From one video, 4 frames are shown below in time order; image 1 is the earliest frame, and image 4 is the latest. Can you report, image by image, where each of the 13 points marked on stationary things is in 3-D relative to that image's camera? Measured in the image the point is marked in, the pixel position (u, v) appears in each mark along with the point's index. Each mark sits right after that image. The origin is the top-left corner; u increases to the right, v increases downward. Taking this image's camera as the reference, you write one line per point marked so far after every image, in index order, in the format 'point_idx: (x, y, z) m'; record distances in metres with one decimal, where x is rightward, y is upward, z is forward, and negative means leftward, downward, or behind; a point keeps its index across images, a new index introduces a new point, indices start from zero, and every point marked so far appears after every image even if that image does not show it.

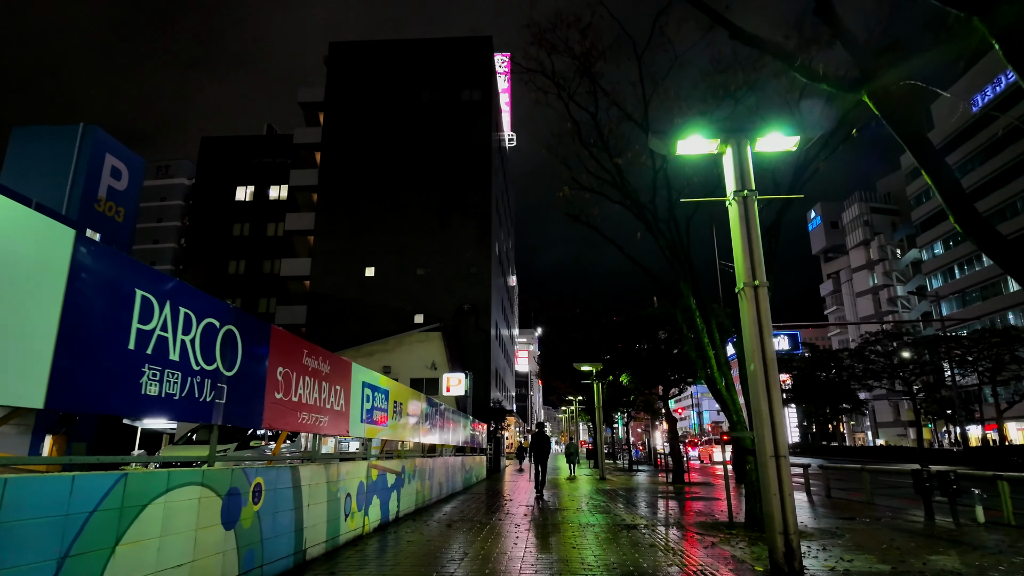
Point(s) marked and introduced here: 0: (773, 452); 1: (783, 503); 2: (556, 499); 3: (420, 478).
0: (+2.2, -1.4, +4.9) m
1: (+2.3, -1.8, +4.8) m
2: (+1.0, -5.0, +13.4) m
3: (-1.6, -3.3, +10.0) m
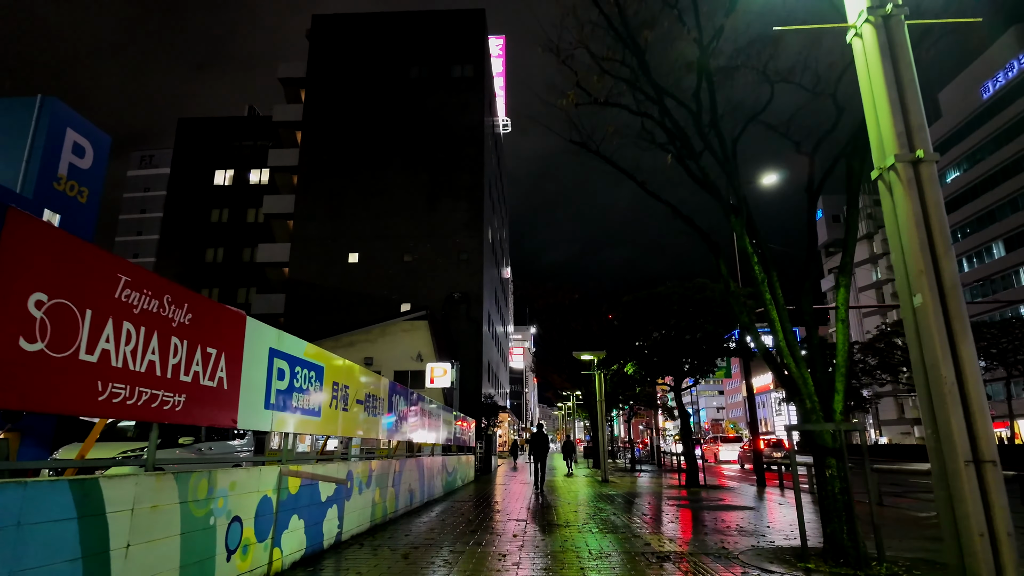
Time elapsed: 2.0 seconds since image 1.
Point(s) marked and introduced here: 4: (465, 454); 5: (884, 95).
0: (+2.1, -0.8, +2.6) m
1: (+2.1, -1.2, +2.5) m
2: (+0.8, -4.3, +11.2) m
3: (-1.8, -2.7, +7.7) m
4: (-1.4, -5.2, +17.9) m
5: (+2.0, +1.1, +3.1) m
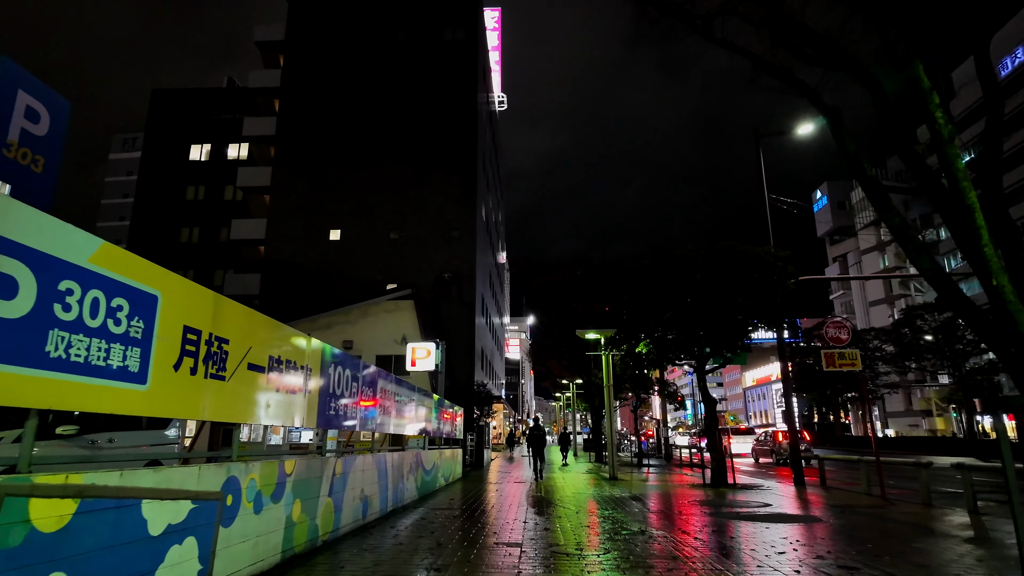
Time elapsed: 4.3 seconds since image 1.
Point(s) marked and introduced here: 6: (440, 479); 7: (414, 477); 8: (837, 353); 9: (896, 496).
0: (+2.0, -0.1, +0.1) m
1: (+2.0, -0.5, 0.0) m
2: (+0.6, -3.5, +8.6) m
3: (-1.9, -1.9, +5.1) m
4: (-1.6, -4.3, +15.4) m
5: (+2.0, +1.8, +0.6) m
6: (-1.6, -4.3, +12.8) m
7: (-1.7, -3.4, +10.3) m
8: (+6.8, -1.4, +12.0) m
9: (+7.6, -4.1, +11.3) m
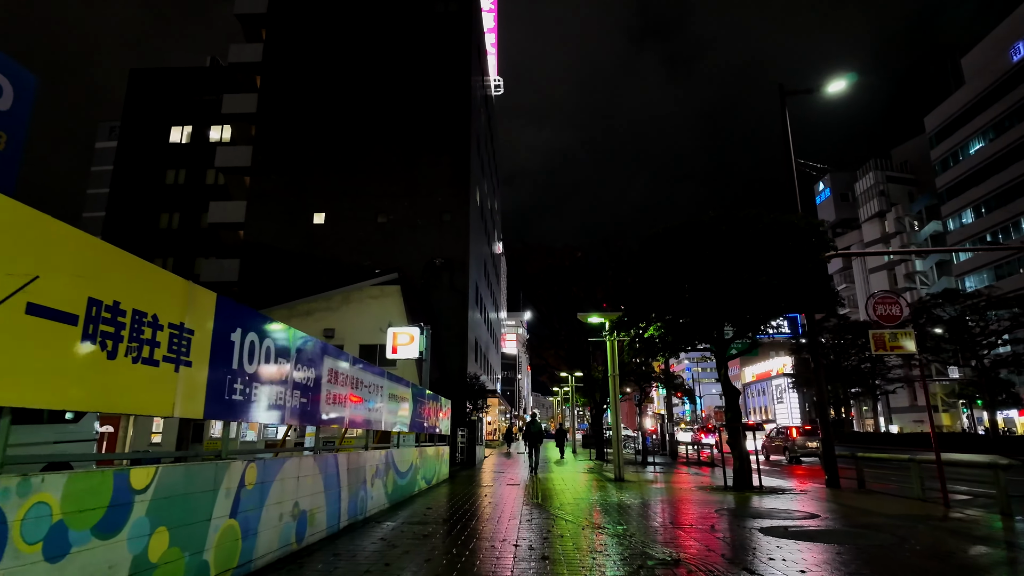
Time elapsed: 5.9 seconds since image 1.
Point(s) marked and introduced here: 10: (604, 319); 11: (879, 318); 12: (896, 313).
0: (+1.9, +0.4, -1.7) m
1: (+2.0, 0.0, -1.8) m
2: (+0.5, -3.0, +6.9) m
3: (-2.0, -1.4, +3.3) m
4: (-1.8, -3.7, +13.6) m
5: (+1.9, +2.2, -1.2) m
6: (-1.8, -3.7, +11.1) m
7: (-1.9, -2.9, +8.5) m
8: (+6.7, -0.8, +10.2) m
9: (+7.5, -3.6, +9.6) m
10: (+2.7, -0.9, +16.6) m
11: (+6.6, -0.5, +10.4) m
12: (+6.8, -0.5, +10.3) m
